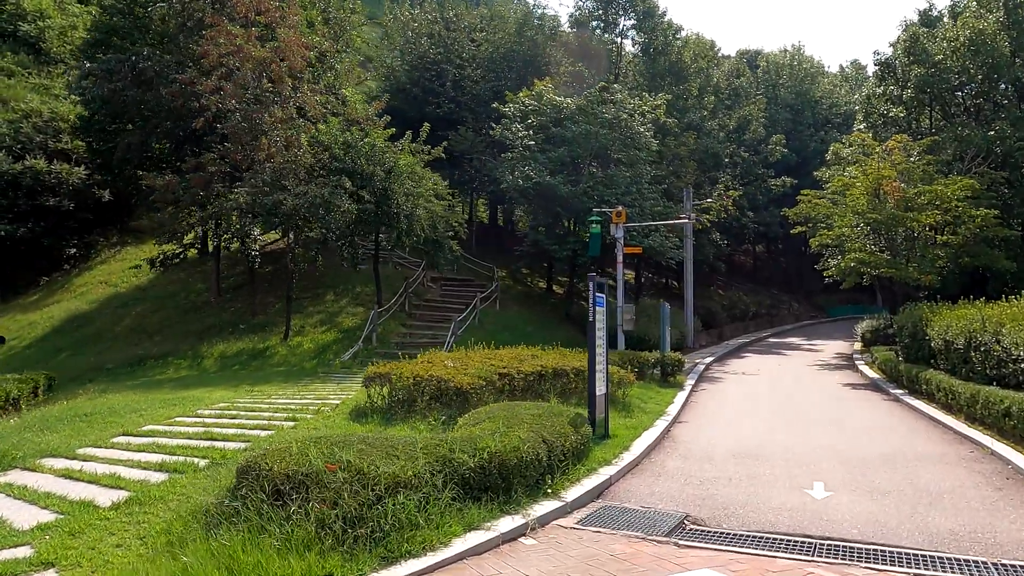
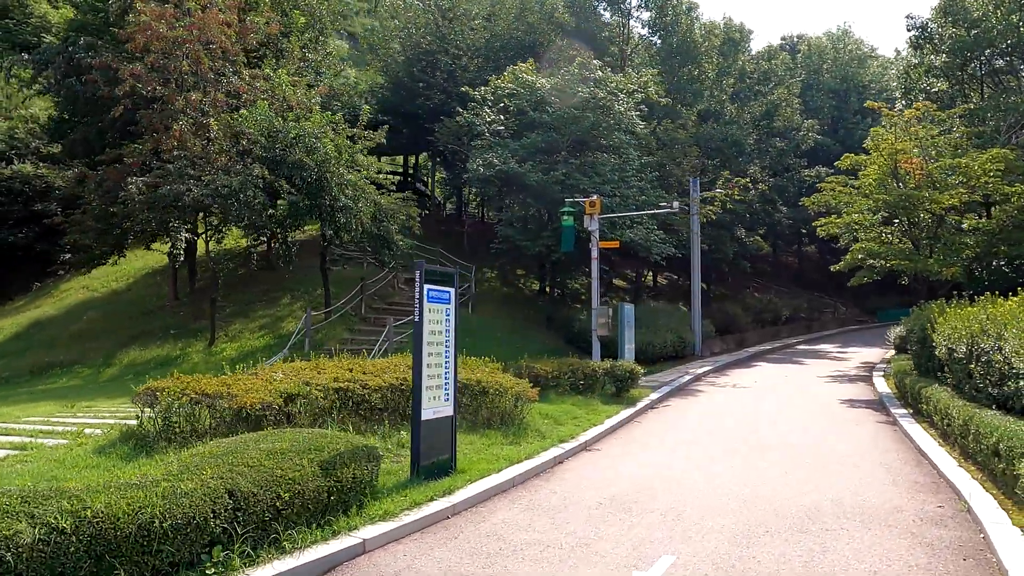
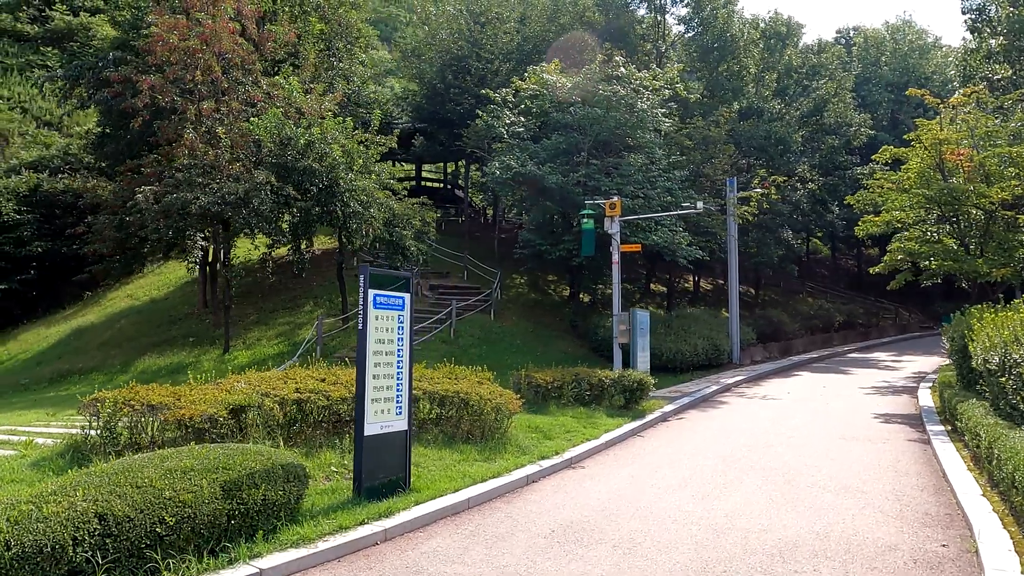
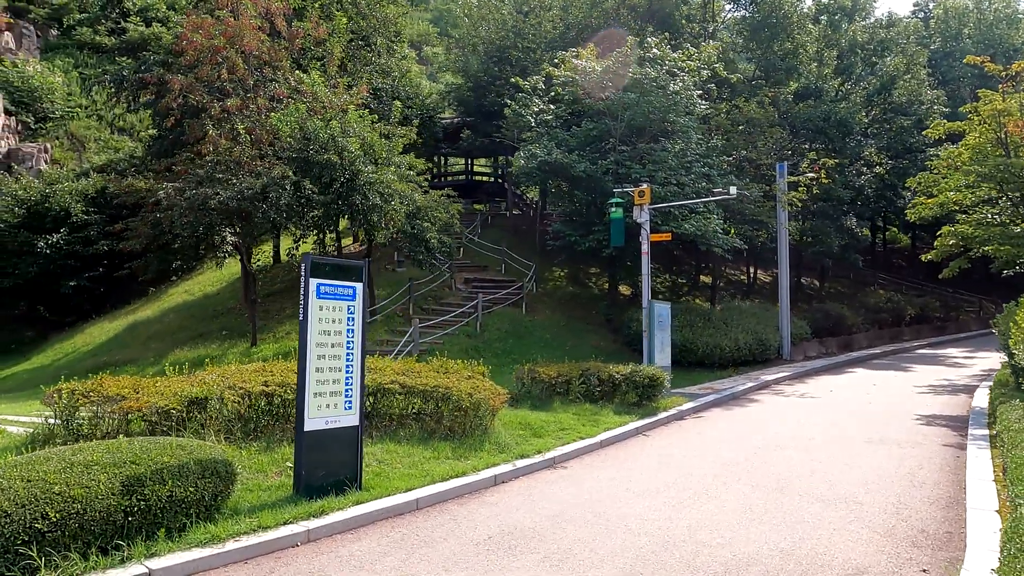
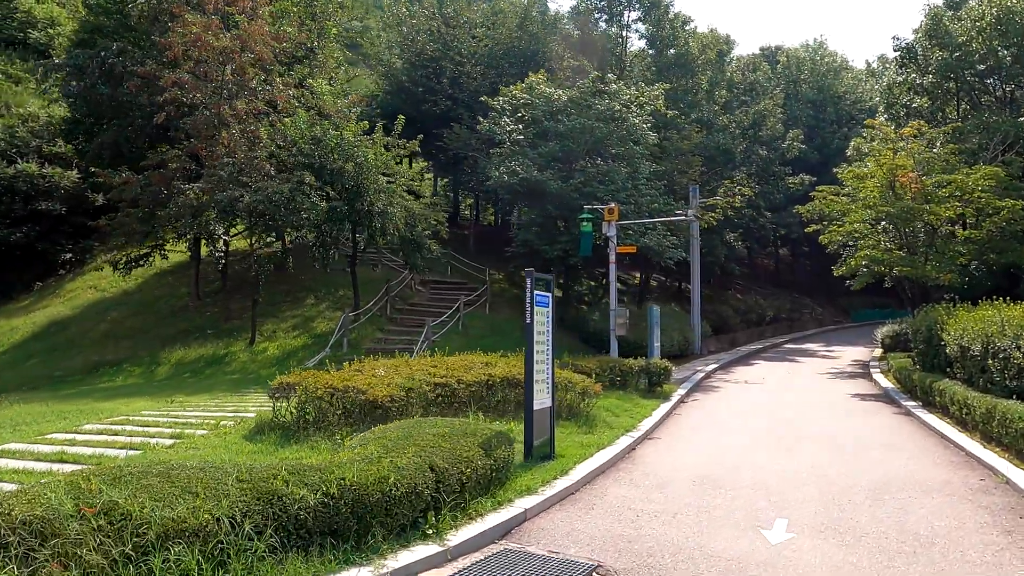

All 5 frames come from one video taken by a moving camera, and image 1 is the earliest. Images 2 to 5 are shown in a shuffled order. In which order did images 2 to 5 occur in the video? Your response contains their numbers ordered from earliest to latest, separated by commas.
5, 2, 3, 4
